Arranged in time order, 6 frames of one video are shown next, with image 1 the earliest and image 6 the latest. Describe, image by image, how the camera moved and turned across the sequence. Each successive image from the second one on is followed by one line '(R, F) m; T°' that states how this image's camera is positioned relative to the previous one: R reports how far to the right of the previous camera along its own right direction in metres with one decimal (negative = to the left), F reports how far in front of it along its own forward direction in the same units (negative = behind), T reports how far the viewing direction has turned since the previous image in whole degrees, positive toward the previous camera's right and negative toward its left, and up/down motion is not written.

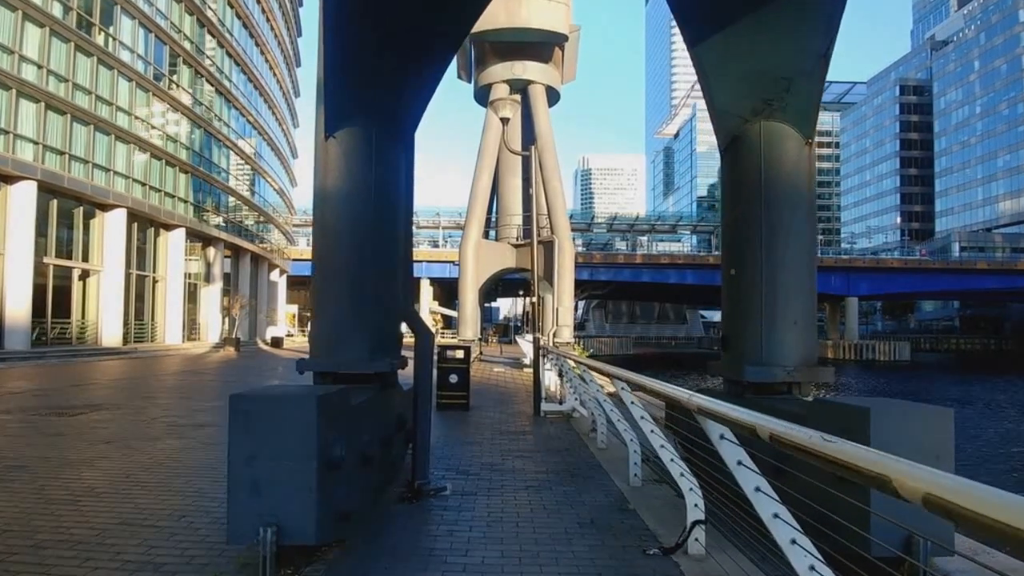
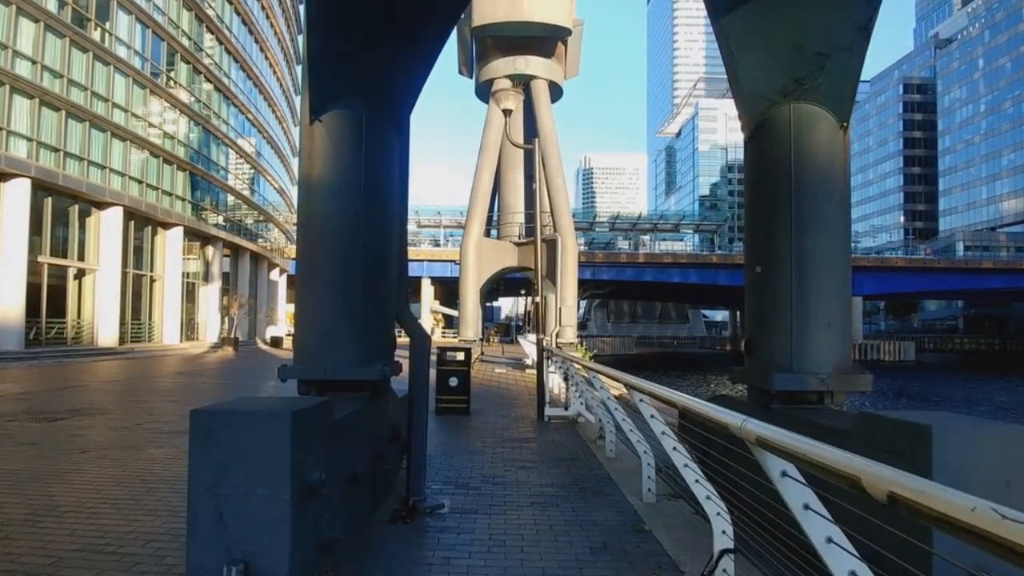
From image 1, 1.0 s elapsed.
(0.0, +0.5) m; 0°
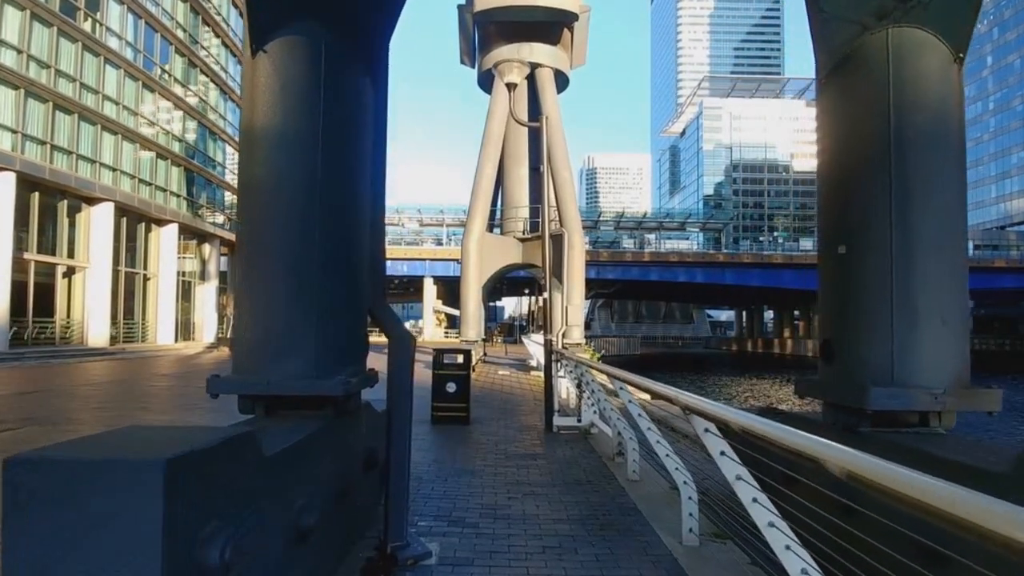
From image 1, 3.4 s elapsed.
(0.0, +1.3) m; 0°
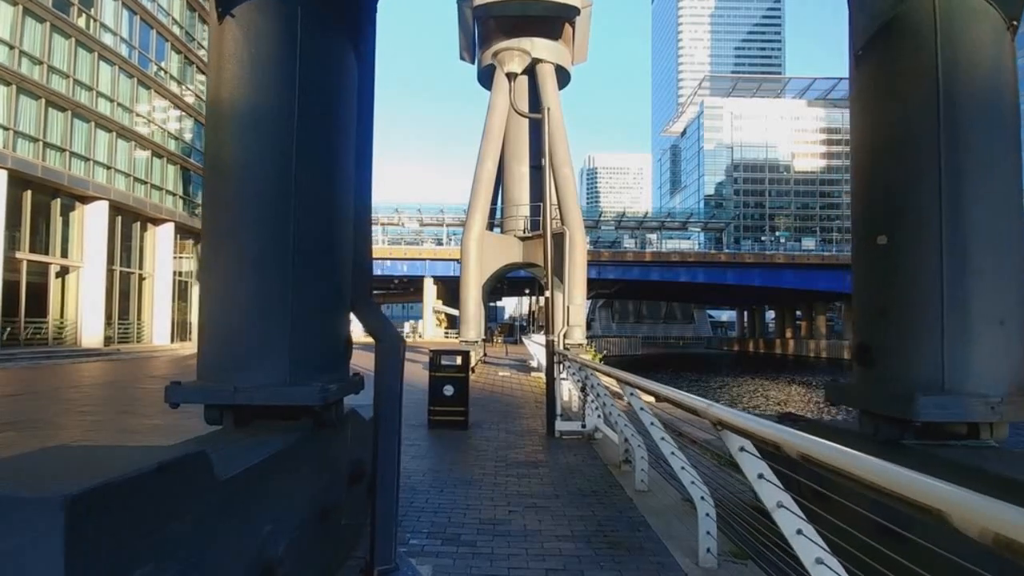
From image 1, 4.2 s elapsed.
(0.0, +0.5) m; 0°
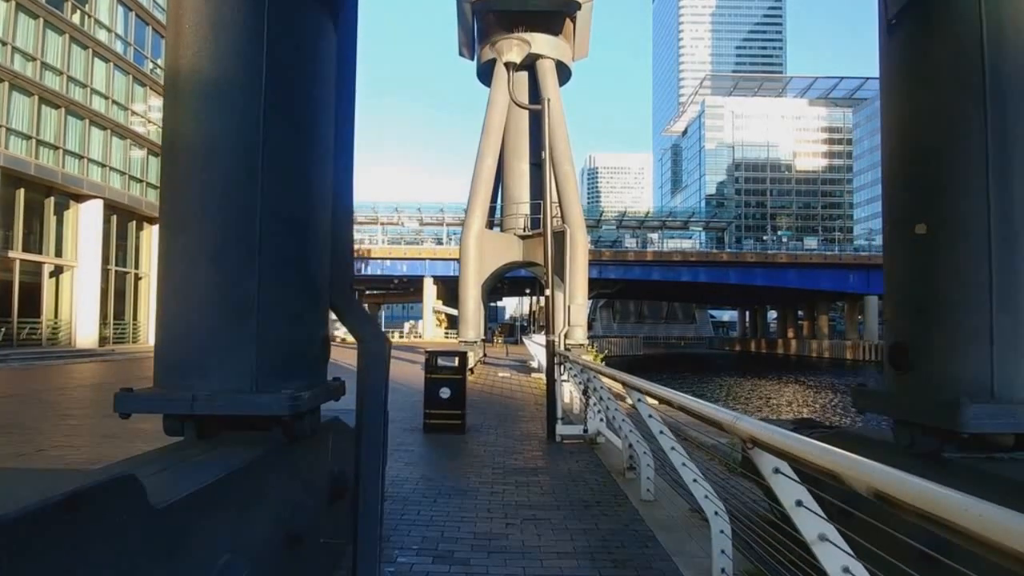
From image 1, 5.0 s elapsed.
(0.0, +0.4) m; 0°
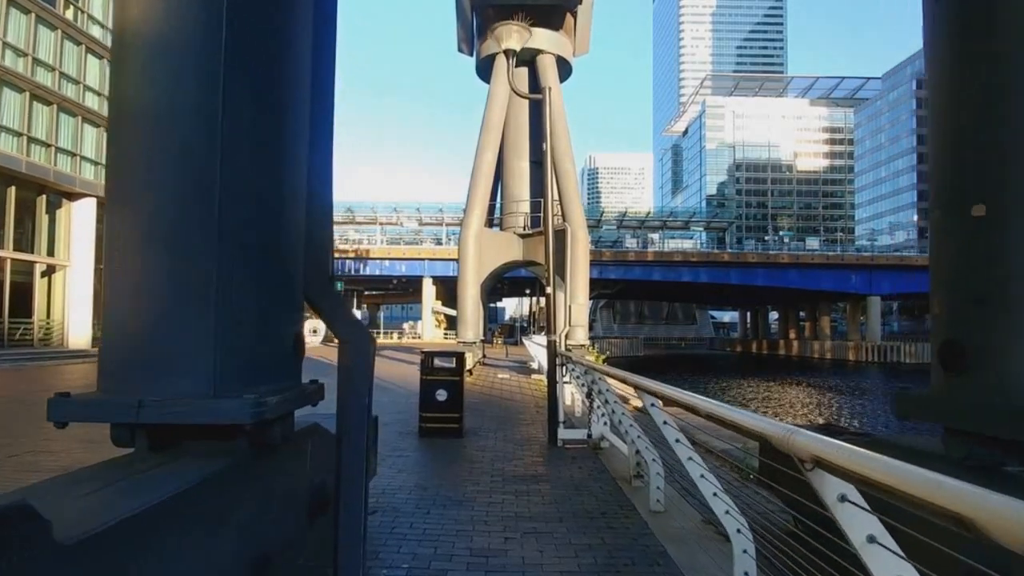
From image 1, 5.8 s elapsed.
(0.0, +0.4) m; 0°
